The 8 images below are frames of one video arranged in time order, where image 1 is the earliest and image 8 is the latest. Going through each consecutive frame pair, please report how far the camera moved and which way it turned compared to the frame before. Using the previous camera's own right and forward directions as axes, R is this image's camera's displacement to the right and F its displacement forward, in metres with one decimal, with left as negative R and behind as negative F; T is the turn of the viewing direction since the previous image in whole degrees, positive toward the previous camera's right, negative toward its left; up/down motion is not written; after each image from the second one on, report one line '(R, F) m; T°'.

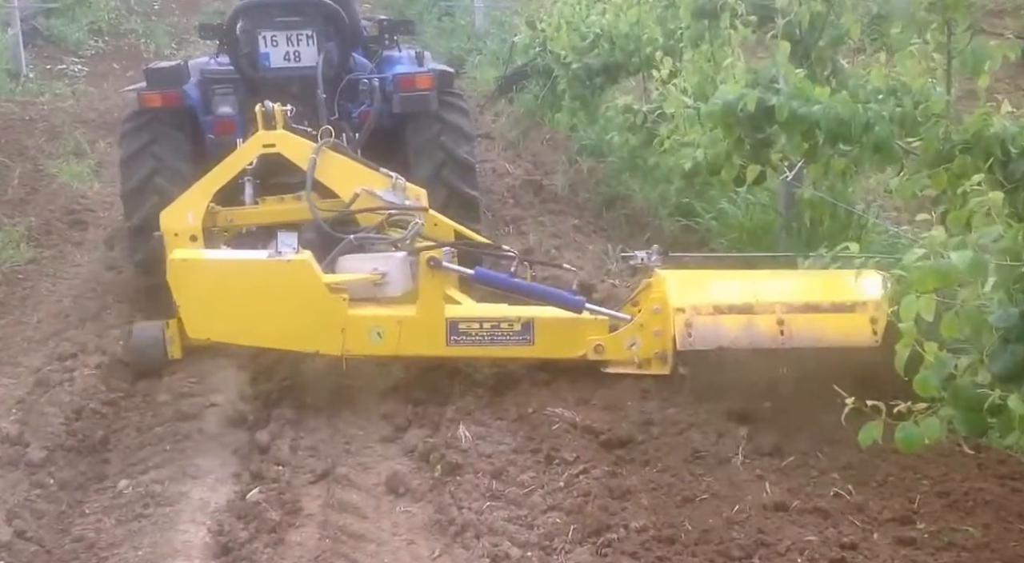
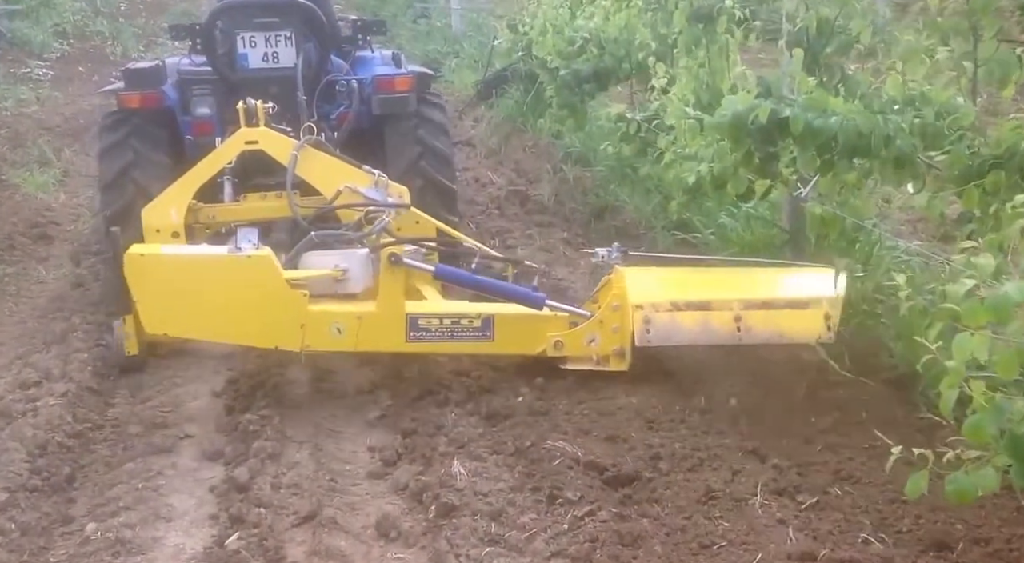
(-0.1, +0.4) m; +1°
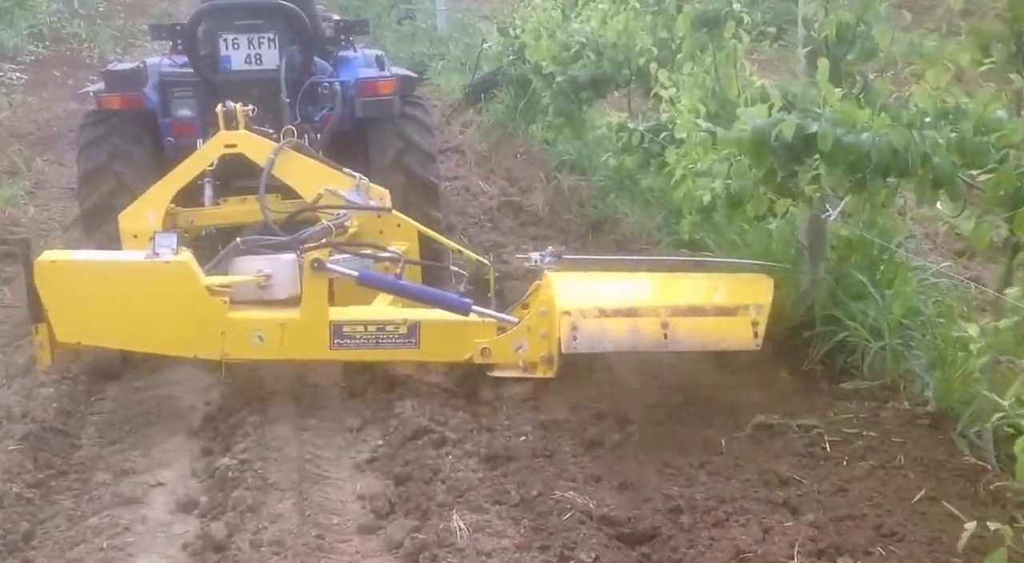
(-0.1, +0.5) m; +1°
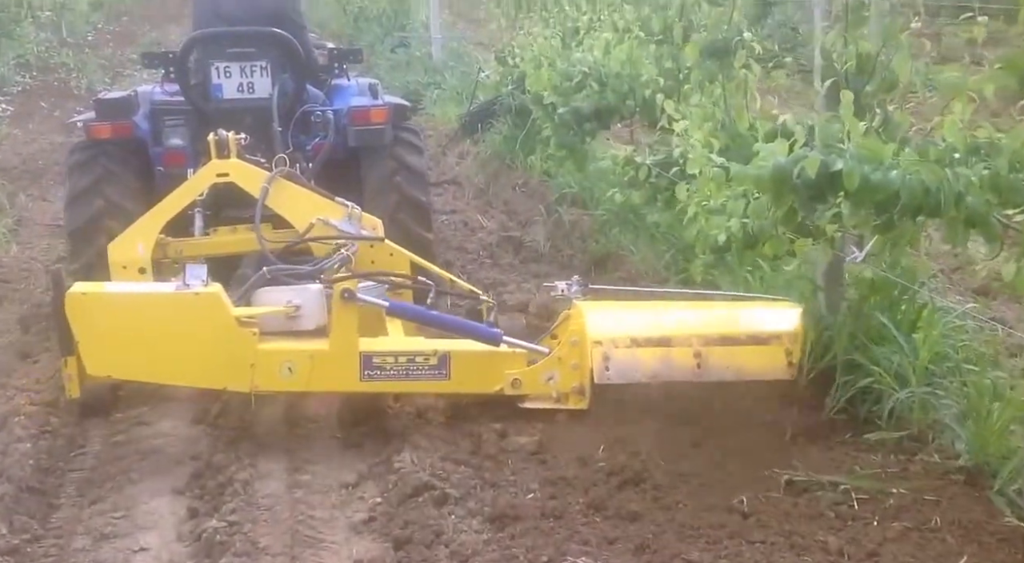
(0.0, +0.3) m; 0°
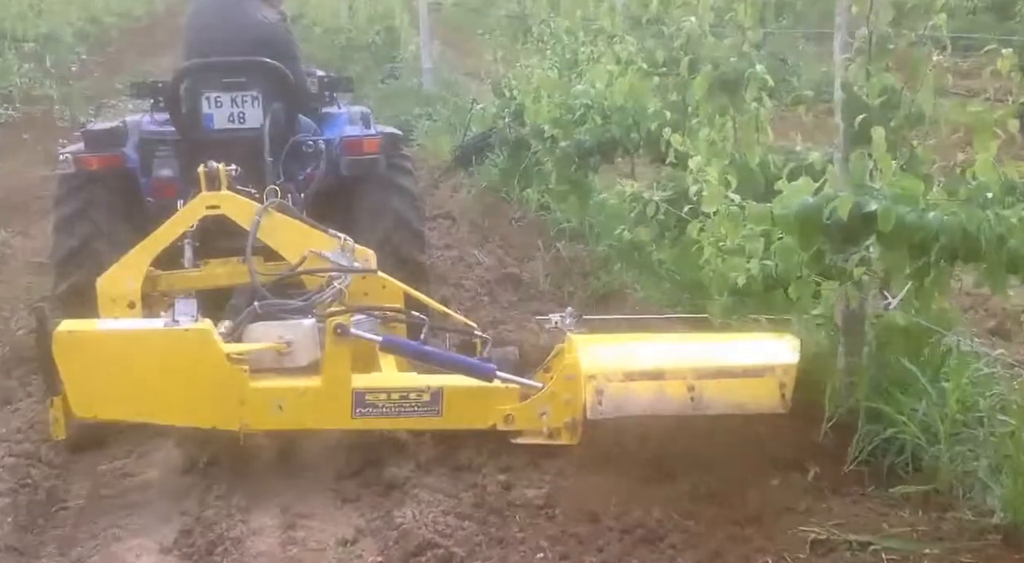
(-0.1, +0.3) m; 0°
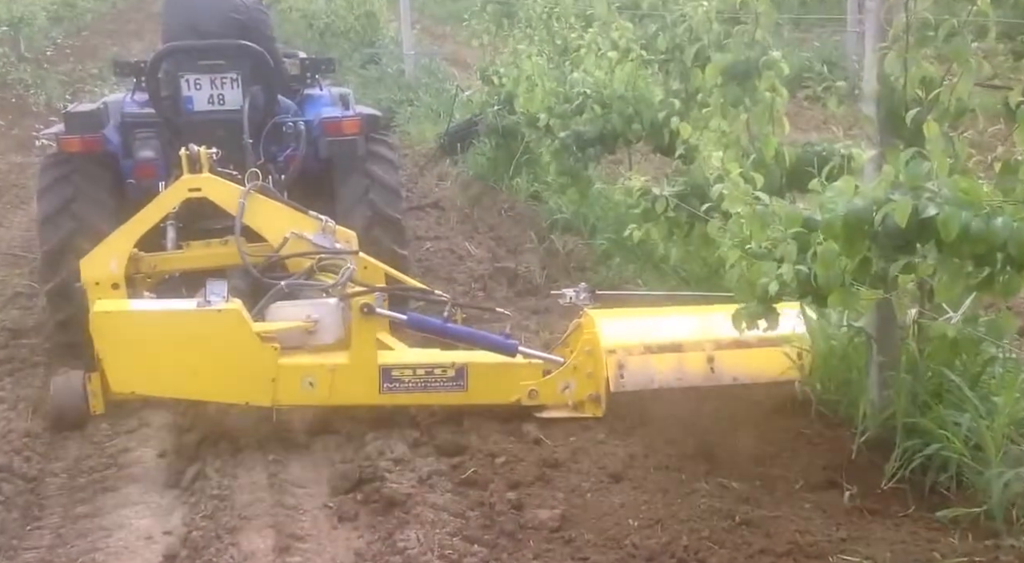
(-0.1, +0.4) m; +1°
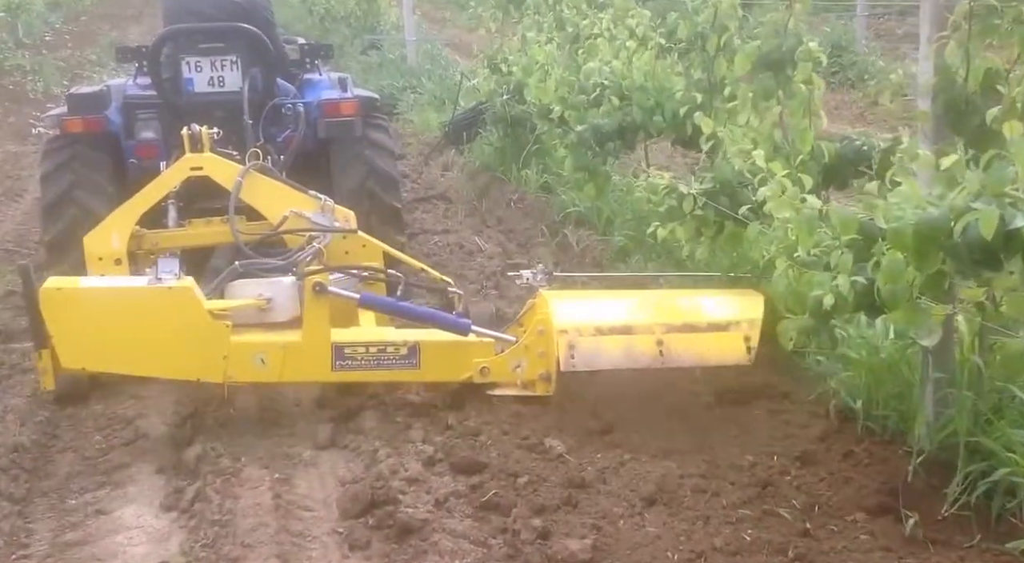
(-0.1, +0.4) m; 0°
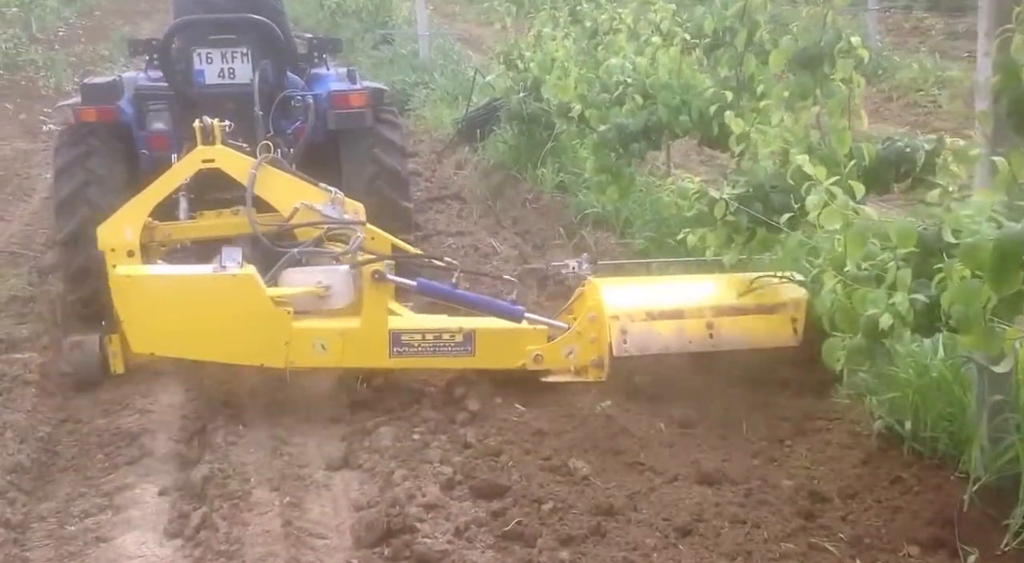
(0.0, +0.3) m; 0°
